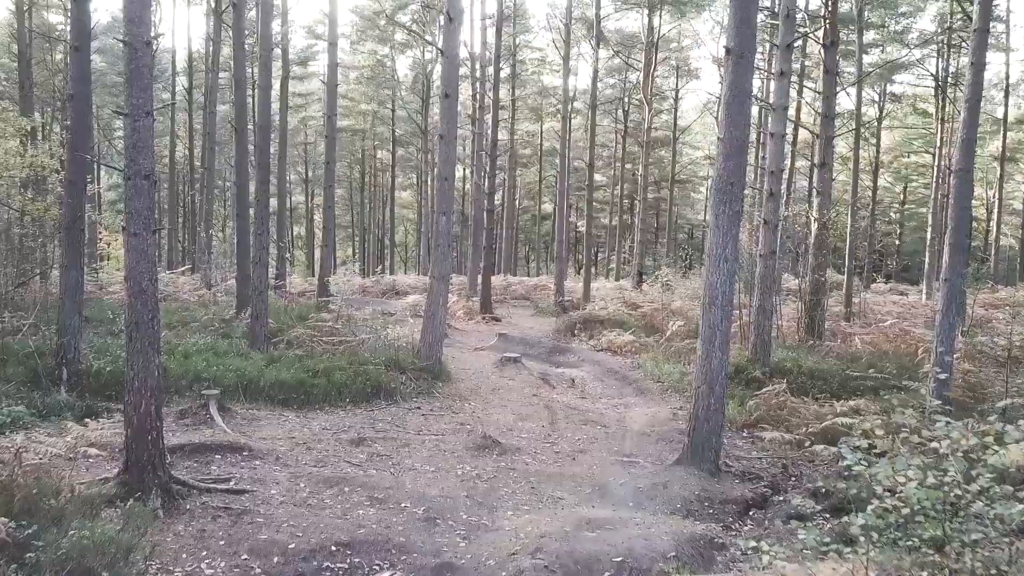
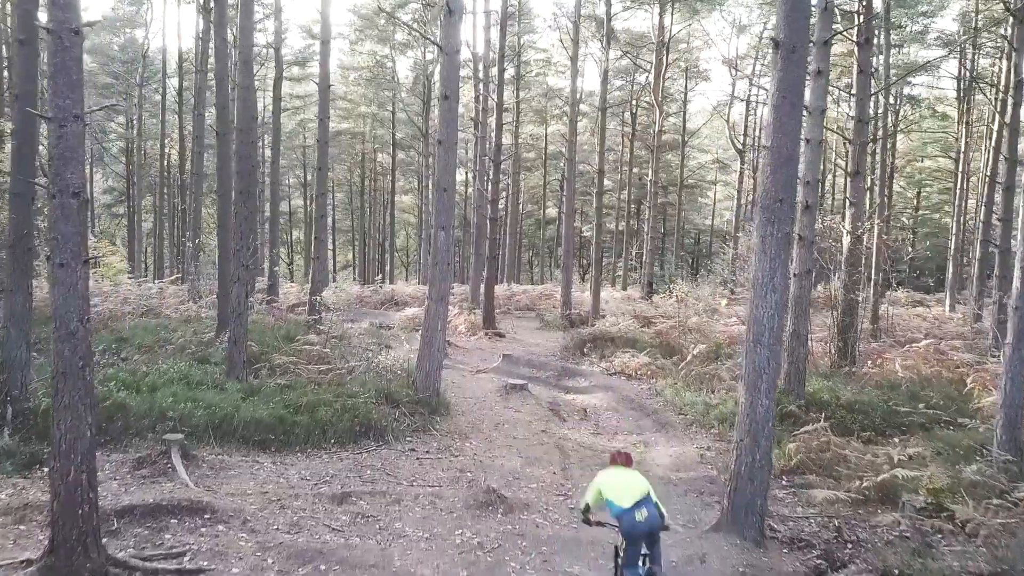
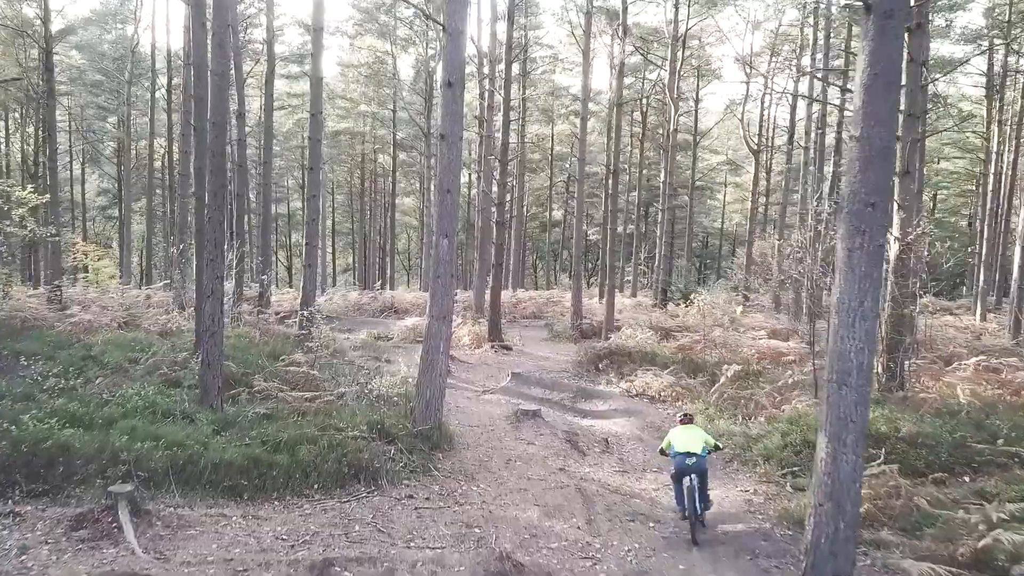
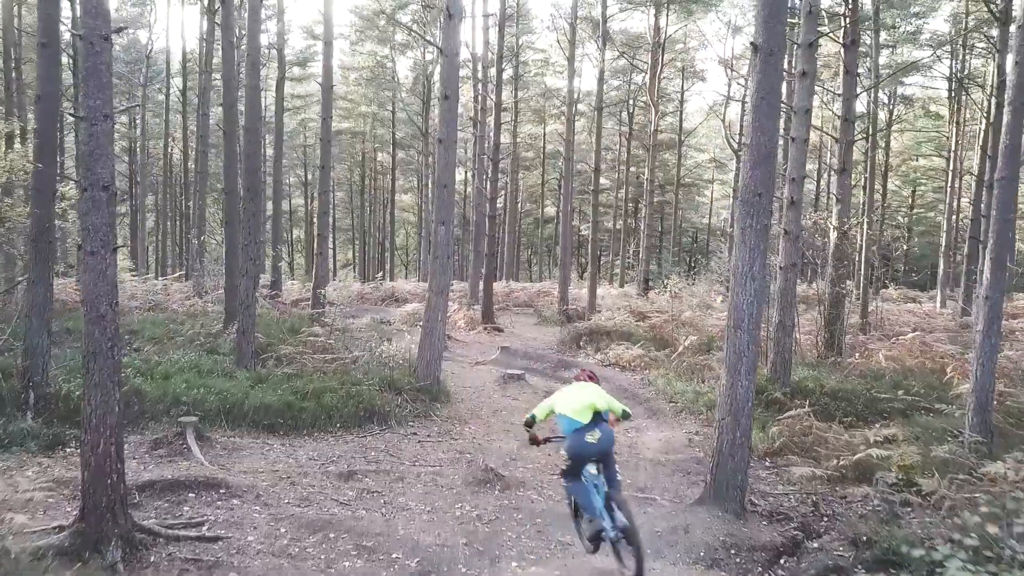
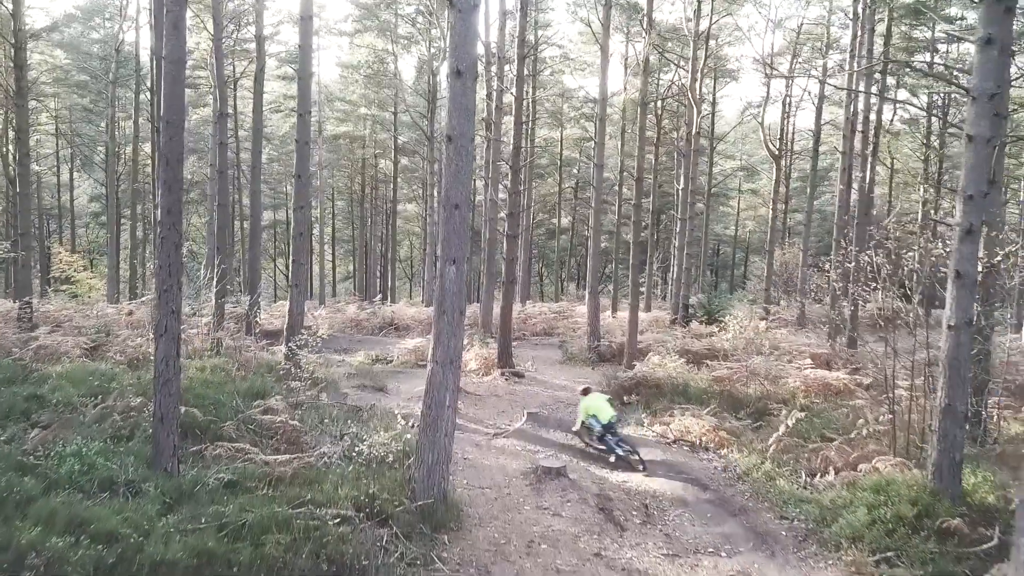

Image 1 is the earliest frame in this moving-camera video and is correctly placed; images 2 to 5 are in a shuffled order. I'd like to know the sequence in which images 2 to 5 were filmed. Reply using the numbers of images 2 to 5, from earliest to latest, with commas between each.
4, 2, 3, 5
